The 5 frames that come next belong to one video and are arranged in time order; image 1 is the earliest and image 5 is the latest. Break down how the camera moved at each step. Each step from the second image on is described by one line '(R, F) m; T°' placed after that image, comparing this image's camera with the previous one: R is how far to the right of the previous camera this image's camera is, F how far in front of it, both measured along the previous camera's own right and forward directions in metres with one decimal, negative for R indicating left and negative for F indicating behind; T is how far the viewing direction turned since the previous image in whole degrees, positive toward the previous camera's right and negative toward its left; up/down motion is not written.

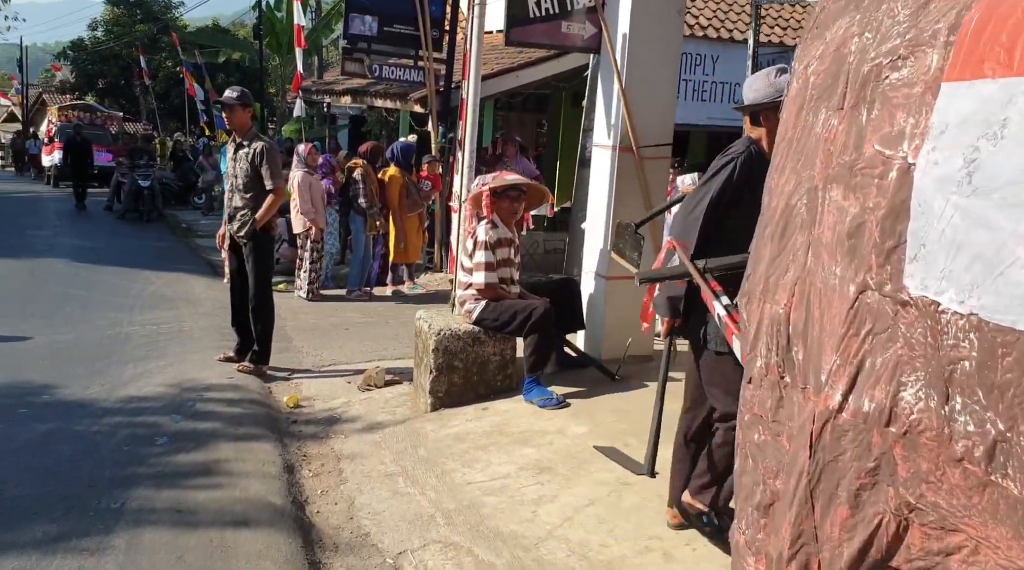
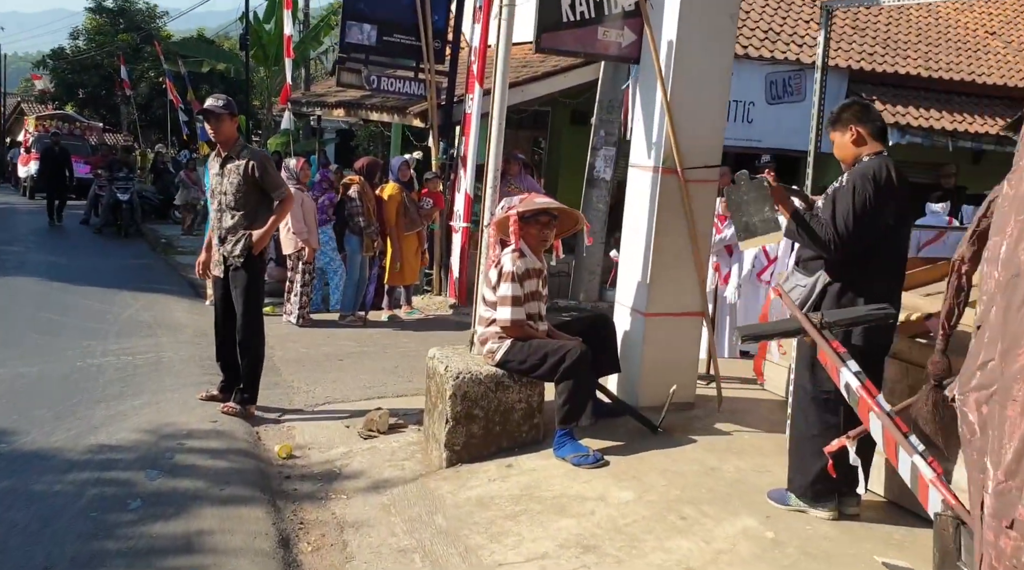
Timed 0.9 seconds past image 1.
(-0.2, +0.7) m; +1°
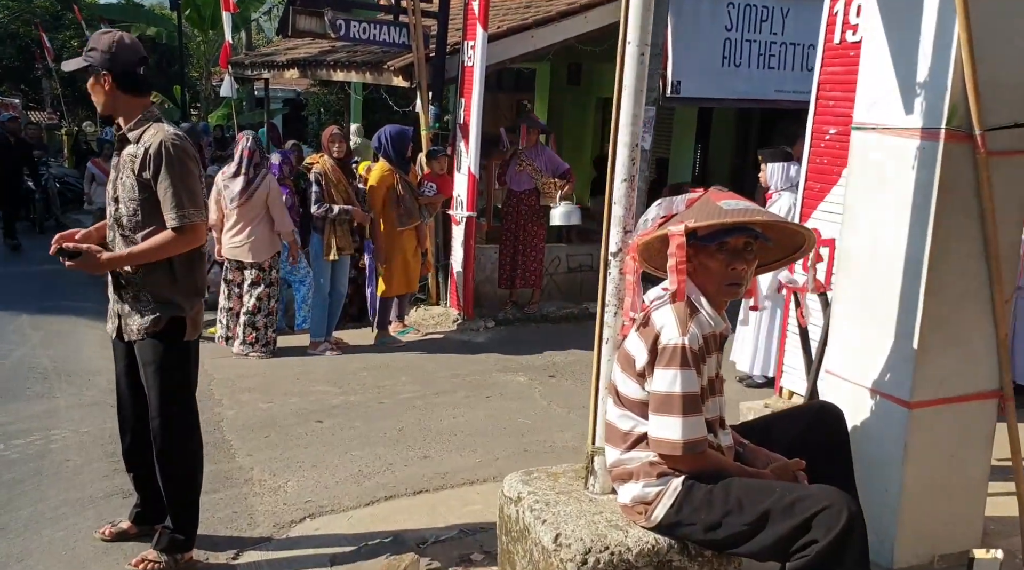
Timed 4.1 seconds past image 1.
(-0.5, +2.4) m; +3°
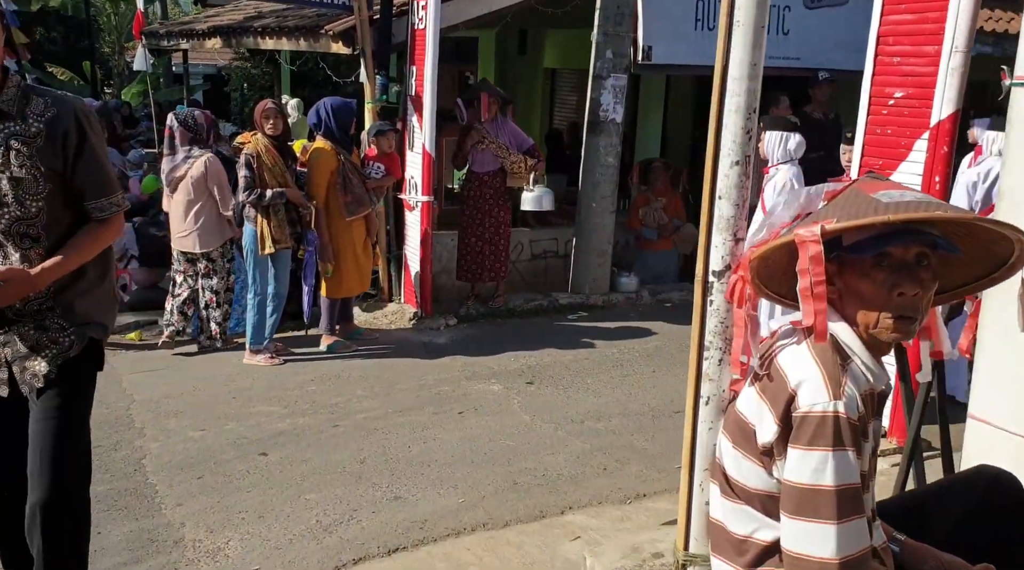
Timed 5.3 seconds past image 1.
(-0.2, +0.9) m; +4°
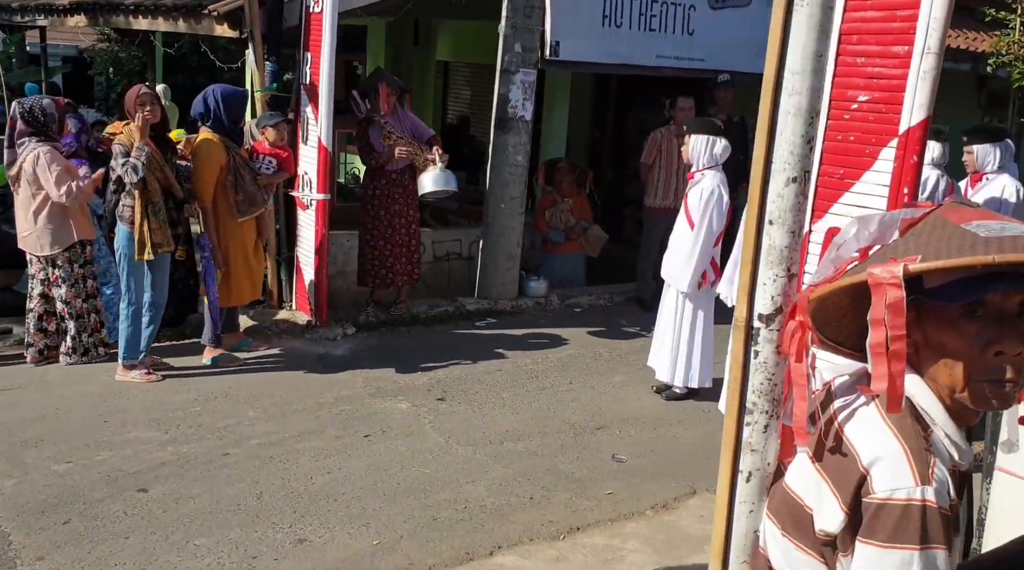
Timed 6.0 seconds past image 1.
(-0.2, +0.4) m; +7°
